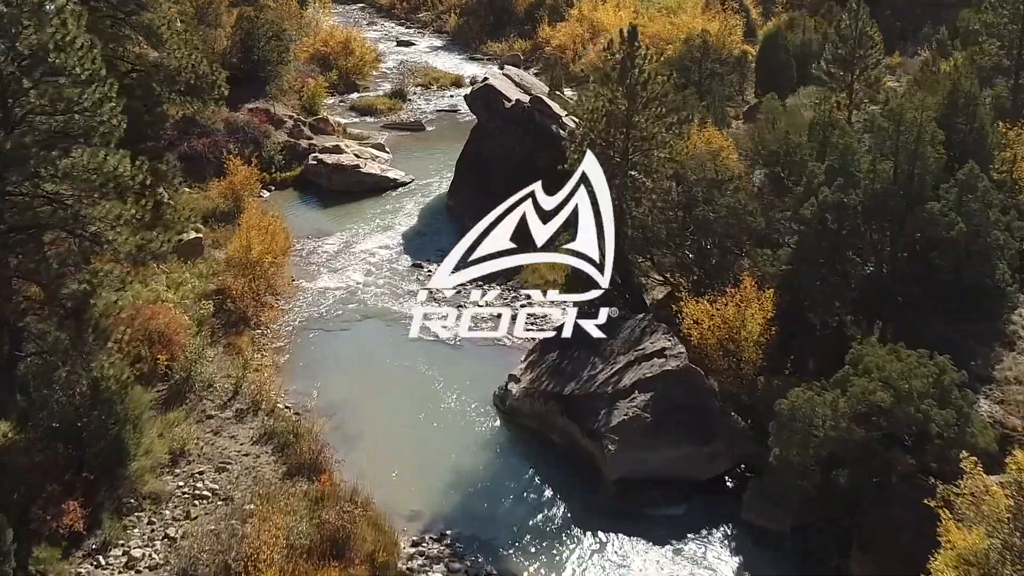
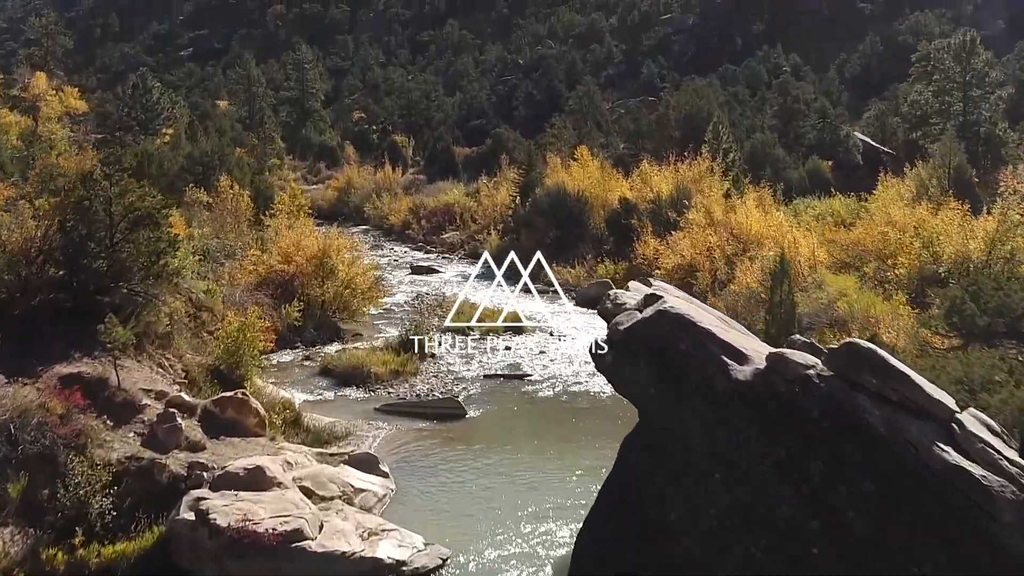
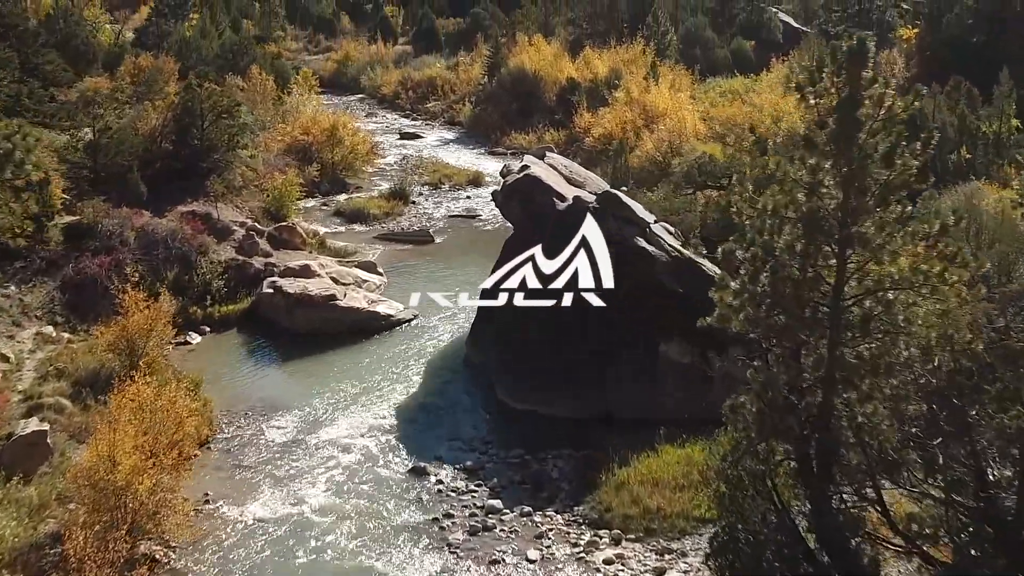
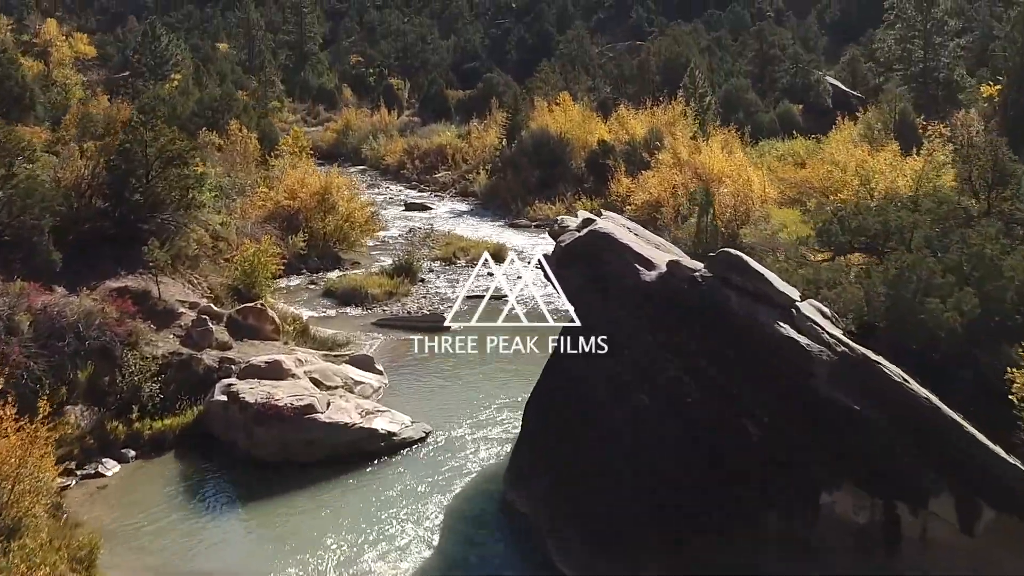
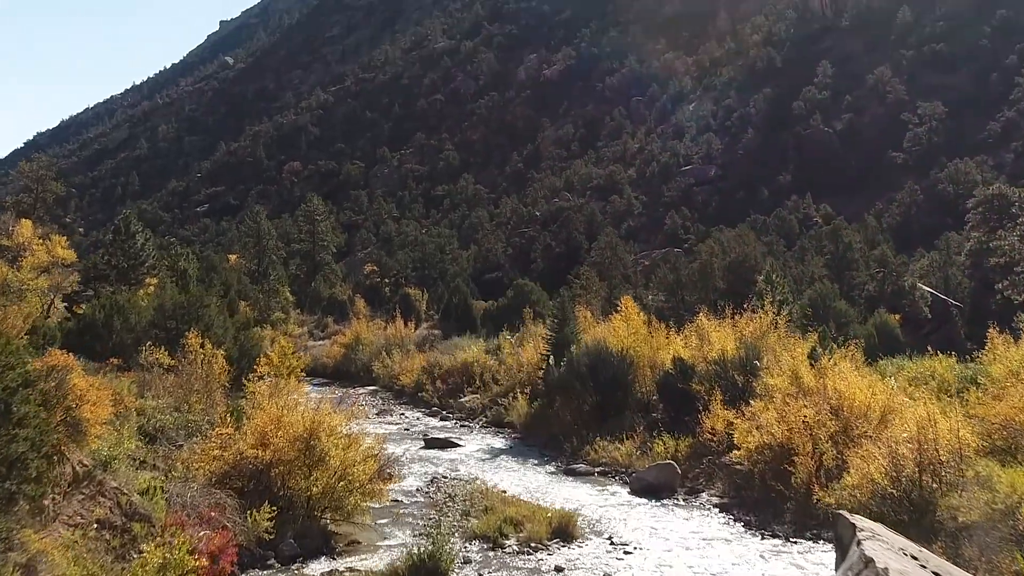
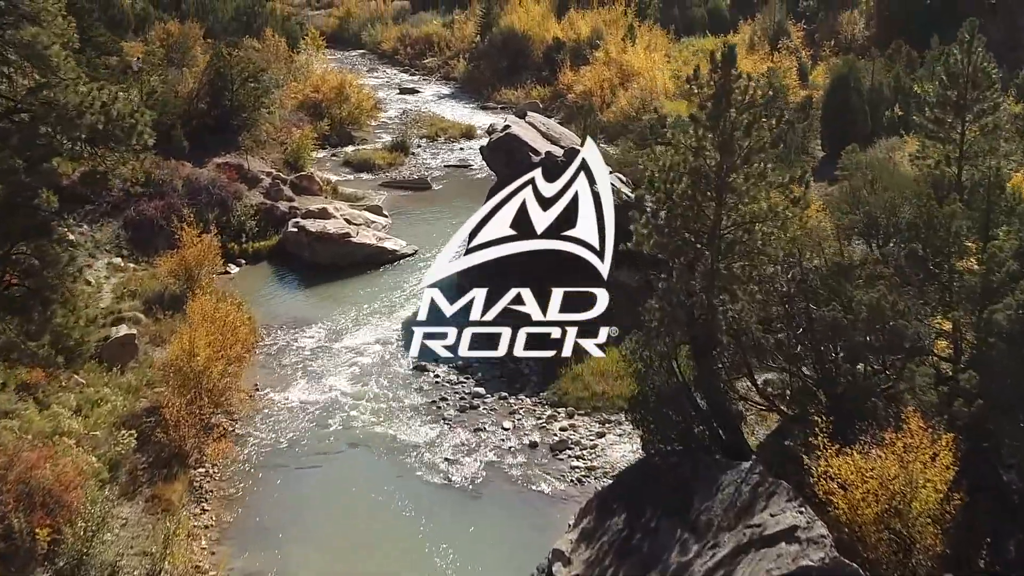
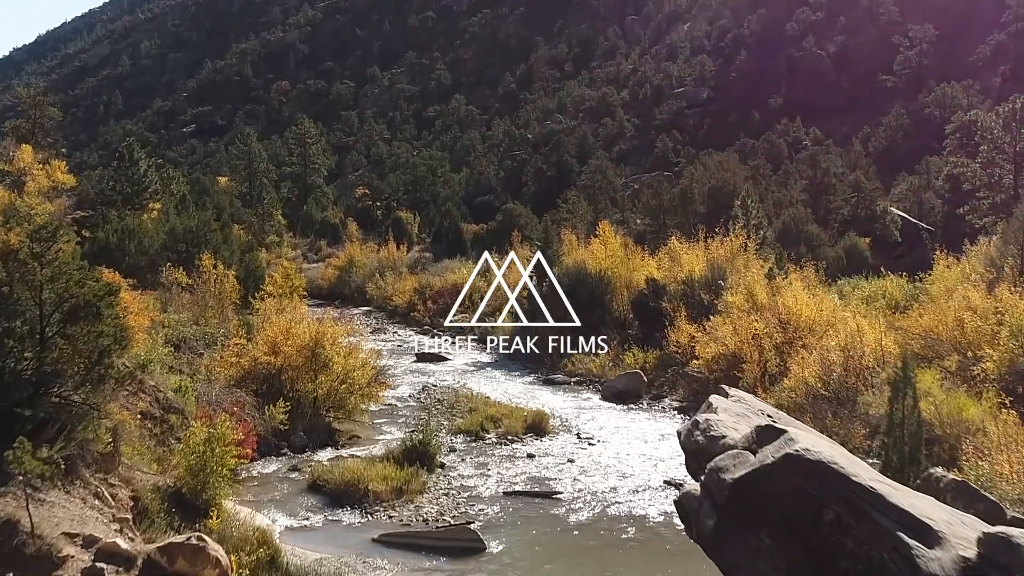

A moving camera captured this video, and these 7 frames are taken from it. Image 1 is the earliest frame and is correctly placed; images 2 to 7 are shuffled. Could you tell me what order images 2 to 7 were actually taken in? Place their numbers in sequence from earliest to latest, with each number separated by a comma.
6, 3, 4, 2, 7, 5
